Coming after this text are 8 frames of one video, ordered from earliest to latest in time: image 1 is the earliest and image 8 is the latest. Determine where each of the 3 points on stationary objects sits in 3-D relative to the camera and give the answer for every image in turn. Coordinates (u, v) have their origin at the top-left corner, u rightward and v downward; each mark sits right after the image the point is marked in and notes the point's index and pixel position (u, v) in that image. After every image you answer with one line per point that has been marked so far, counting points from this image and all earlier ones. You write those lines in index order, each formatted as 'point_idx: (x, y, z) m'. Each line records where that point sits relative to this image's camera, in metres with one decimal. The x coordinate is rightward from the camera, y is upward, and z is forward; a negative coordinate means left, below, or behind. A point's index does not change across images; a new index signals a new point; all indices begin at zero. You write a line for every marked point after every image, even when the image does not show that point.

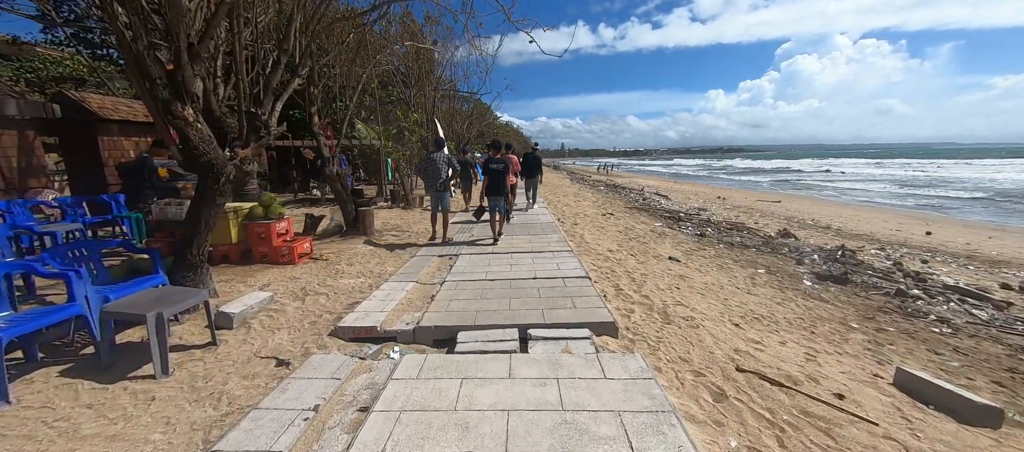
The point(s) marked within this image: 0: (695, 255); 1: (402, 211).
0: (+3.7, -0.6, +7.1) m
1: (-2.9, +0.4, +9.4) m
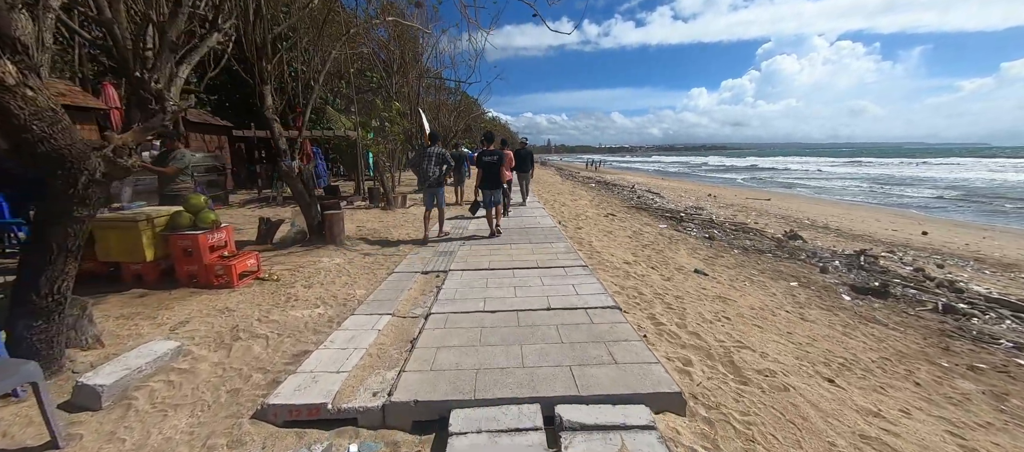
0: (+3.6, -0.7, +6.3) m
1: (-3.1, +0.3, +8.2) m
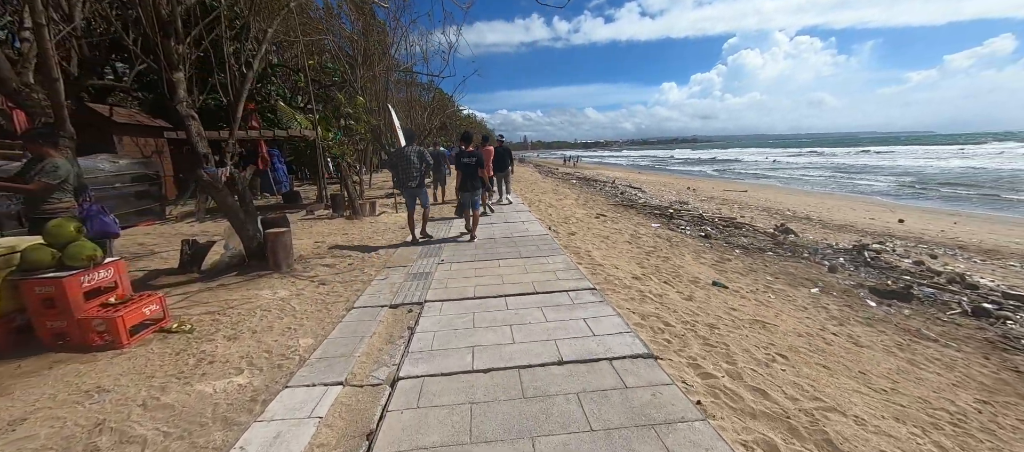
0: (+3.4, -0.7, +5.6) m
1: (-3.4, +0.1, +7.2) m
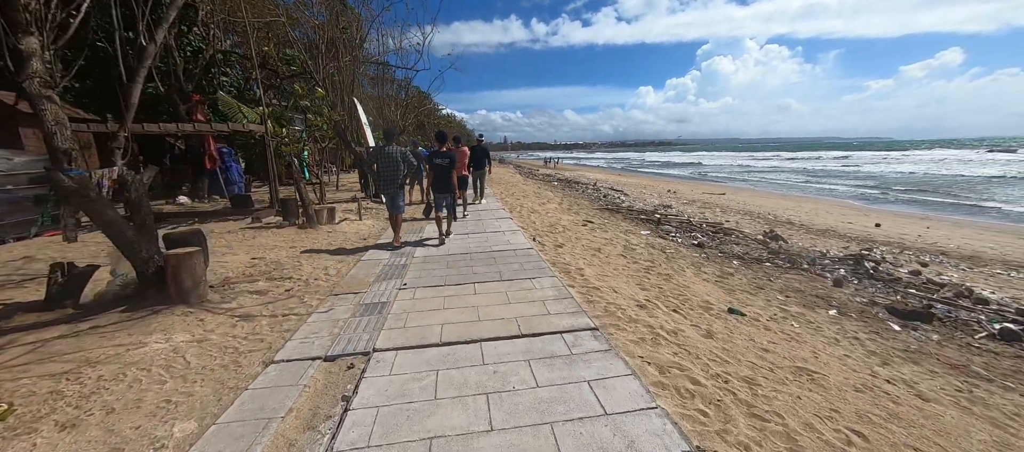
0: (+3.2, -0.9, +5.0) m
1: (-3.8, -0.1, +6.1) m
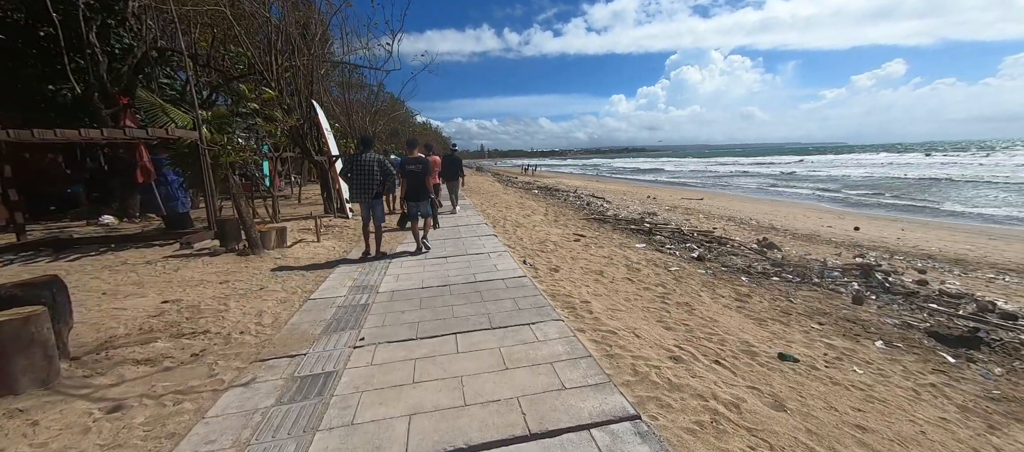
0: (+3.0, -1.1, +4.2) m
1: (-4.0, -0.5, +5.0) m
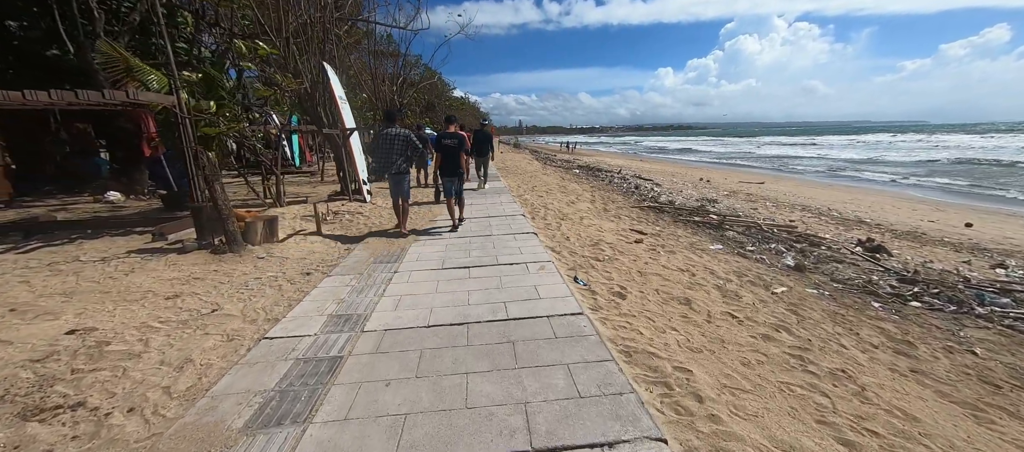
0: (+3.4, -1.3, +2.6) m
1: (-3.5, -0.4, +4.0) m
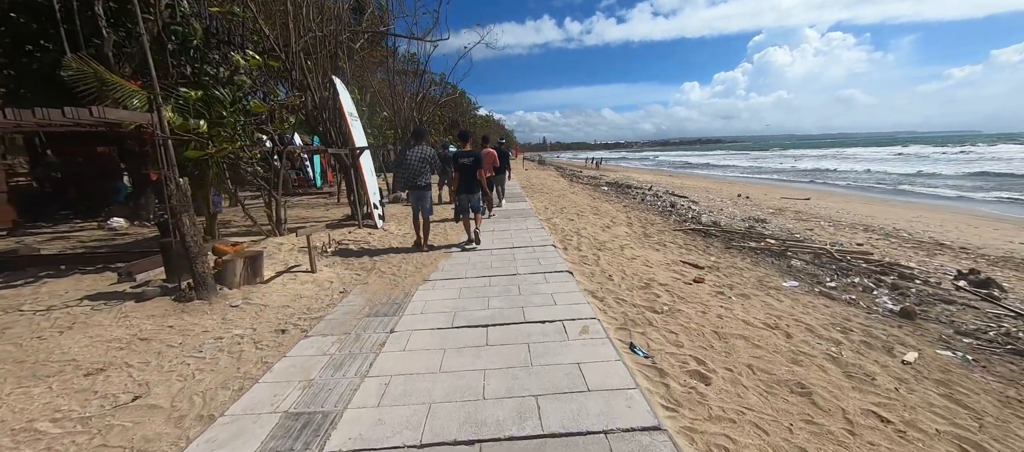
0: (+3.6, -1.6, +1.3) m
1: (-3.2, -0.8, +3.2) m
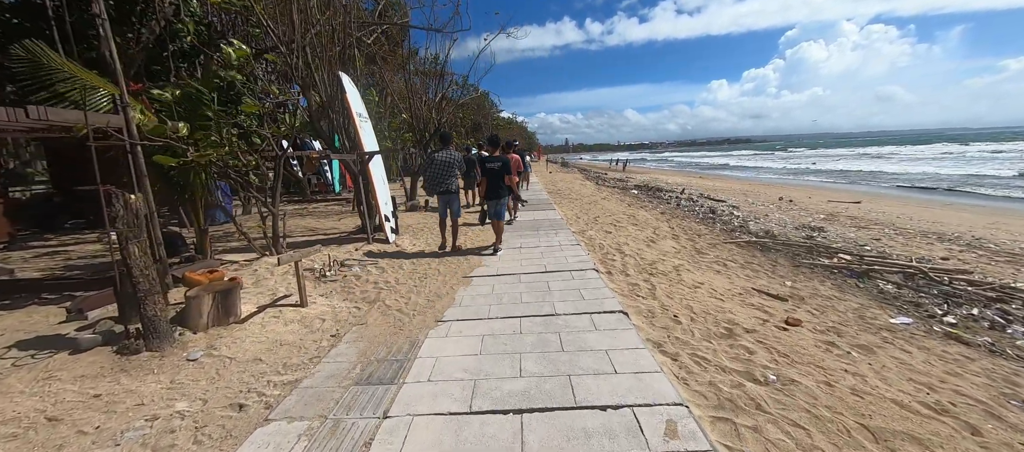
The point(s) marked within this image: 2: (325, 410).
0: (+3.7, -1.9, +0.2) m
1: (-2.9, -1.0, +2.5) m
2: (-1.1, -1.1, +2.1) m
